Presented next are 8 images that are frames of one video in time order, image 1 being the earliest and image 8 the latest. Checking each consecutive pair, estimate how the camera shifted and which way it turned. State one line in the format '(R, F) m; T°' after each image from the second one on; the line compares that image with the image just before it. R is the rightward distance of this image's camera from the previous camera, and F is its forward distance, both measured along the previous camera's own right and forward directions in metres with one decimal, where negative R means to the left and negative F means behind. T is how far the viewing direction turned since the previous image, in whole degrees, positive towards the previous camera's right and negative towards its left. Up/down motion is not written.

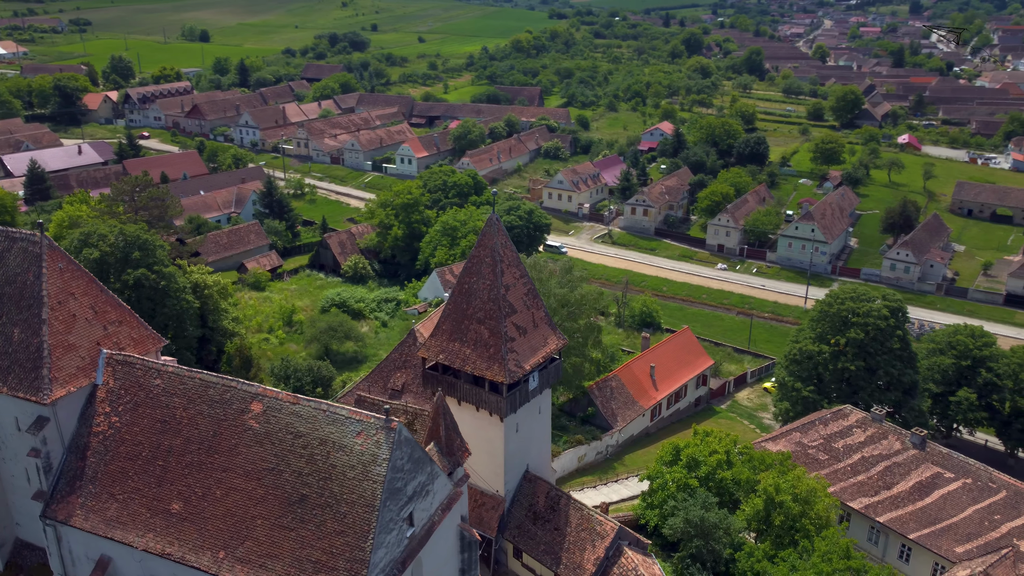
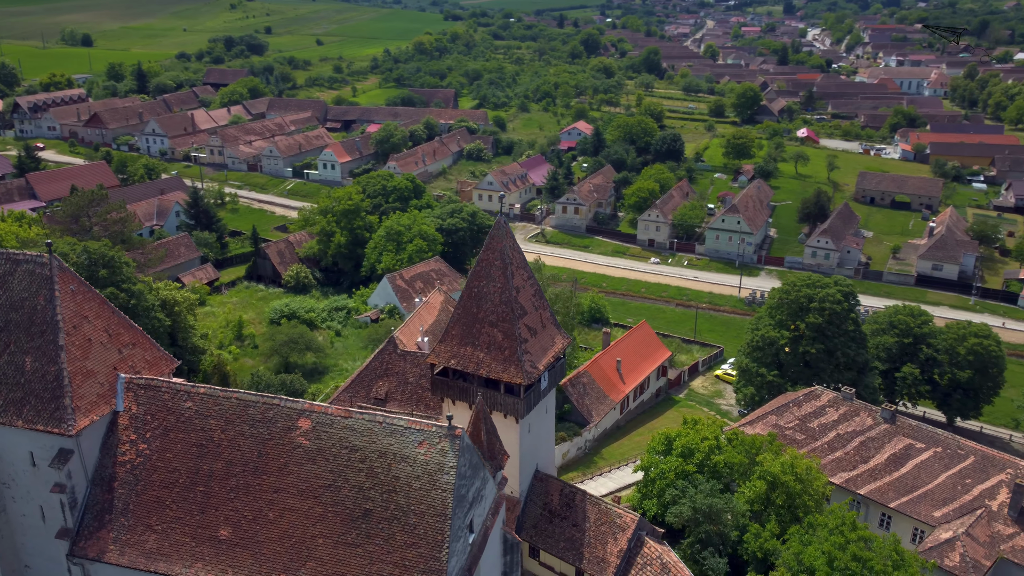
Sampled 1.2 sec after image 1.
(-2.8, +0.1) m; +7°
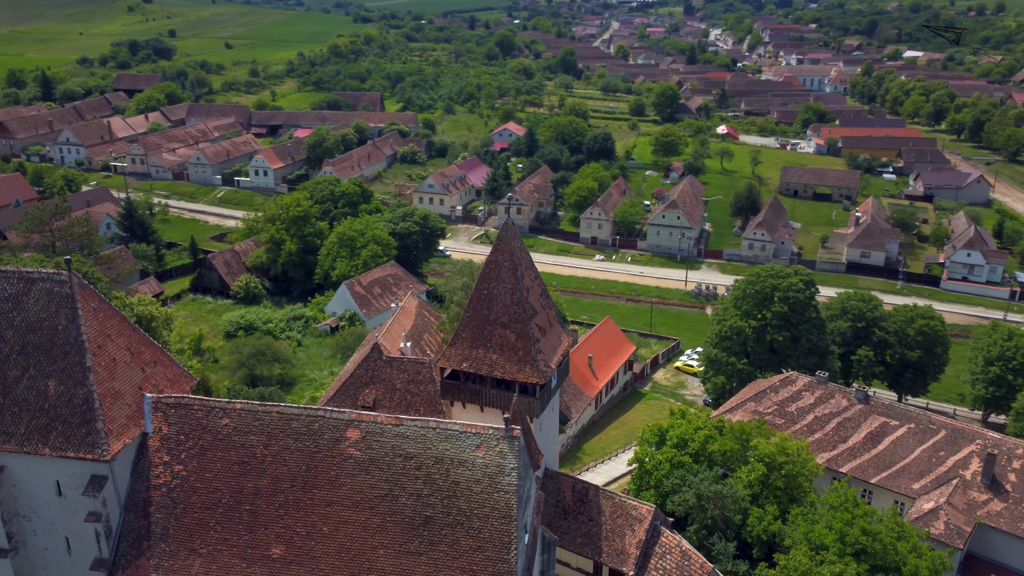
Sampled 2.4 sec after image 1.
(-2.4, 0.0) m; +6°
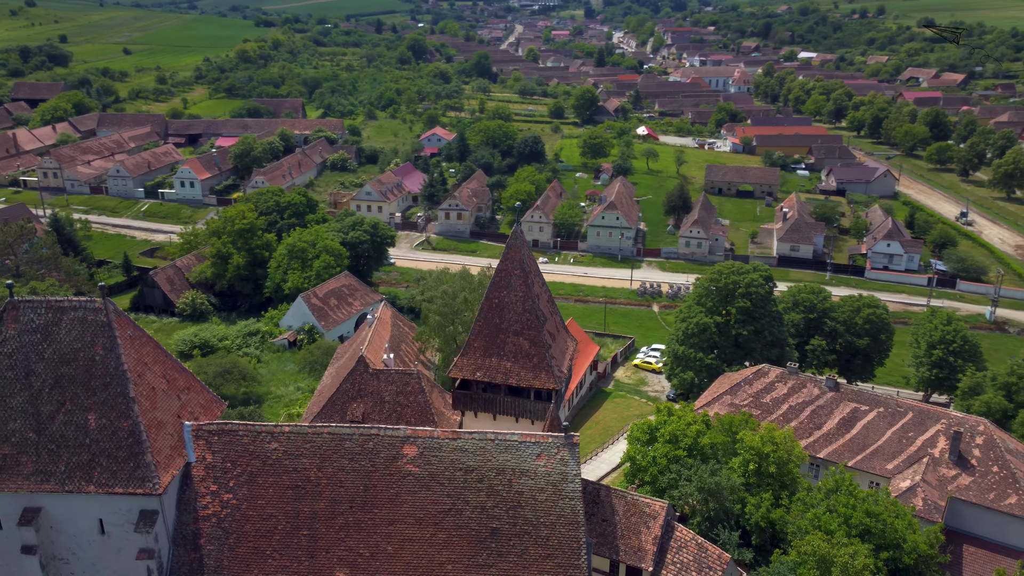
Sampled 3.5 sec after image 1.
(-2.6, 0.0) m; +6°
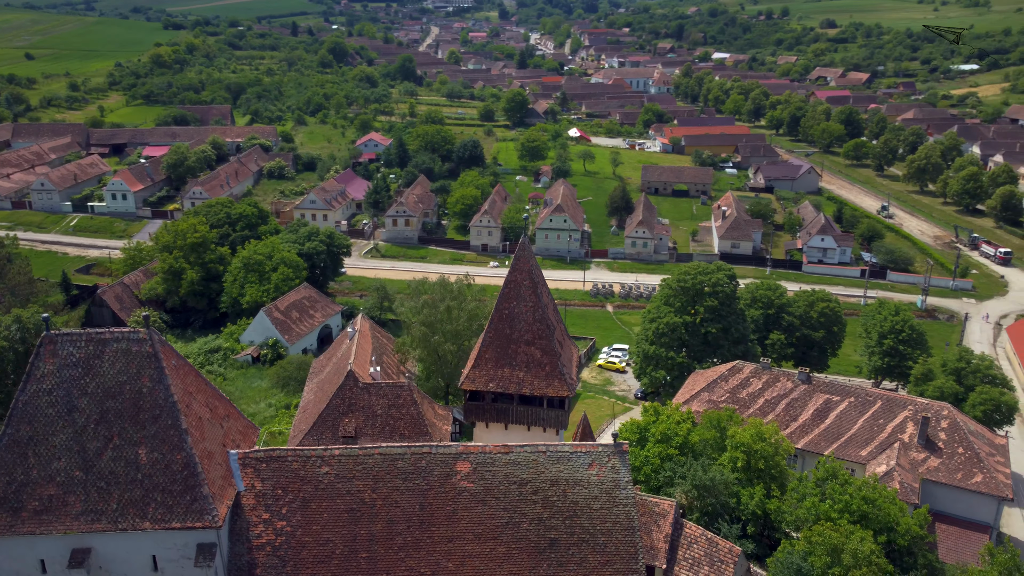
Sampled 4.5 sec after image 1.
(-2.3, -0.1) m; +6°
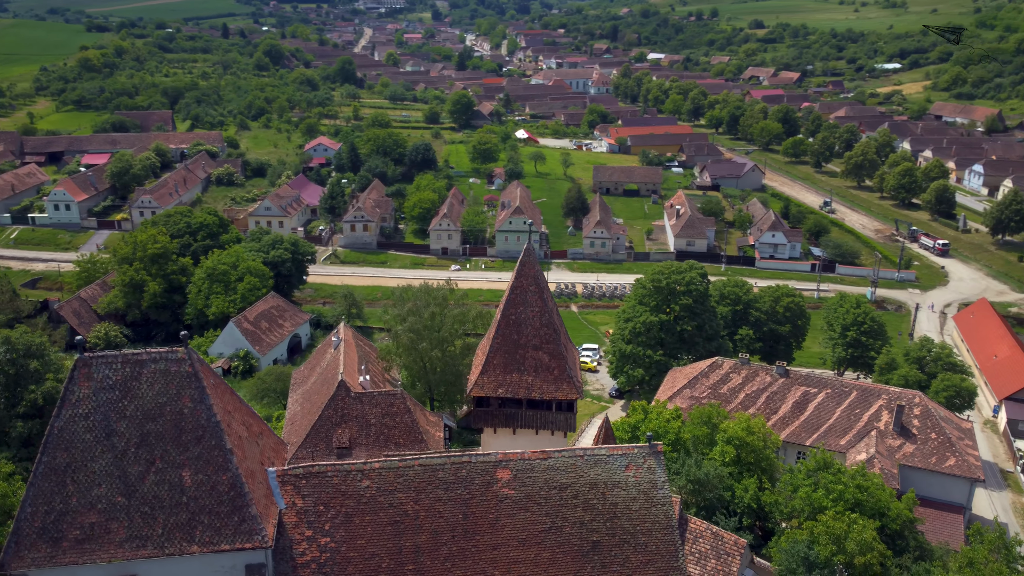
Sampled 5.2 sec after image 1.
(-1.8, -0.1) m; +4°
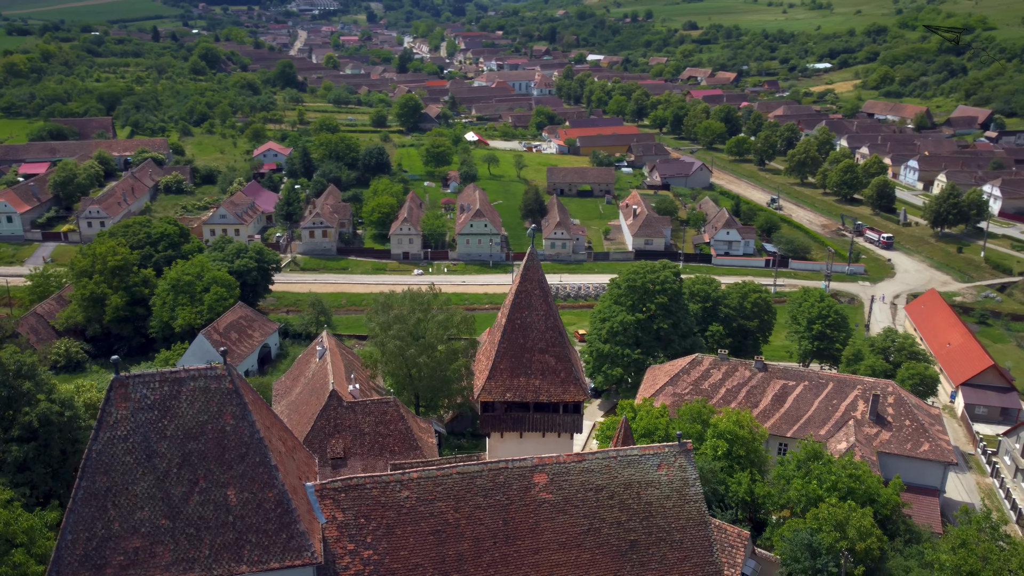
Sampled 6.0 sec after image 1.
(-1.7, 0.0) m; +4°
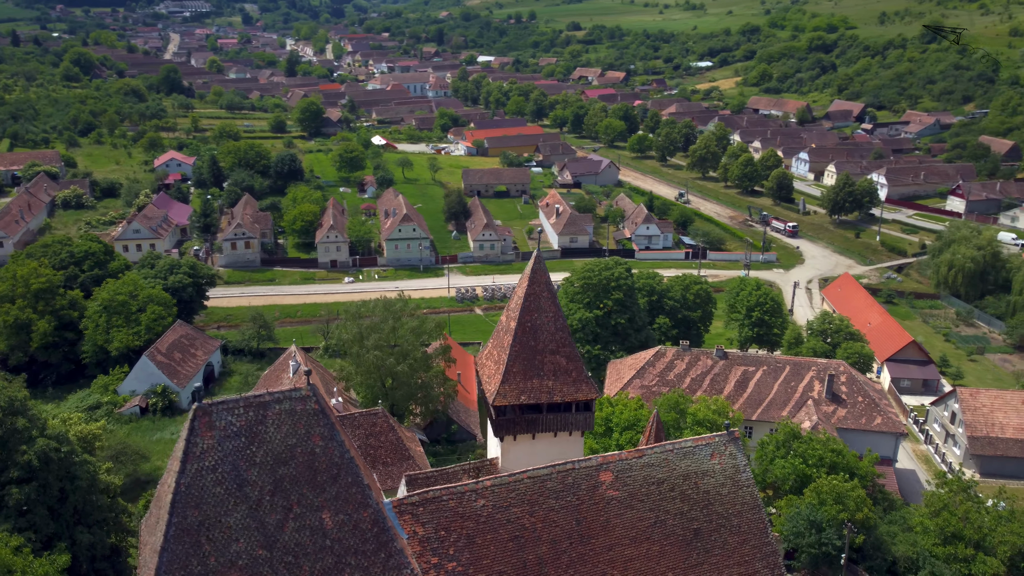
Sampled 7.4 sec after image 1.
(-3.1, +0.1) m; +8°
